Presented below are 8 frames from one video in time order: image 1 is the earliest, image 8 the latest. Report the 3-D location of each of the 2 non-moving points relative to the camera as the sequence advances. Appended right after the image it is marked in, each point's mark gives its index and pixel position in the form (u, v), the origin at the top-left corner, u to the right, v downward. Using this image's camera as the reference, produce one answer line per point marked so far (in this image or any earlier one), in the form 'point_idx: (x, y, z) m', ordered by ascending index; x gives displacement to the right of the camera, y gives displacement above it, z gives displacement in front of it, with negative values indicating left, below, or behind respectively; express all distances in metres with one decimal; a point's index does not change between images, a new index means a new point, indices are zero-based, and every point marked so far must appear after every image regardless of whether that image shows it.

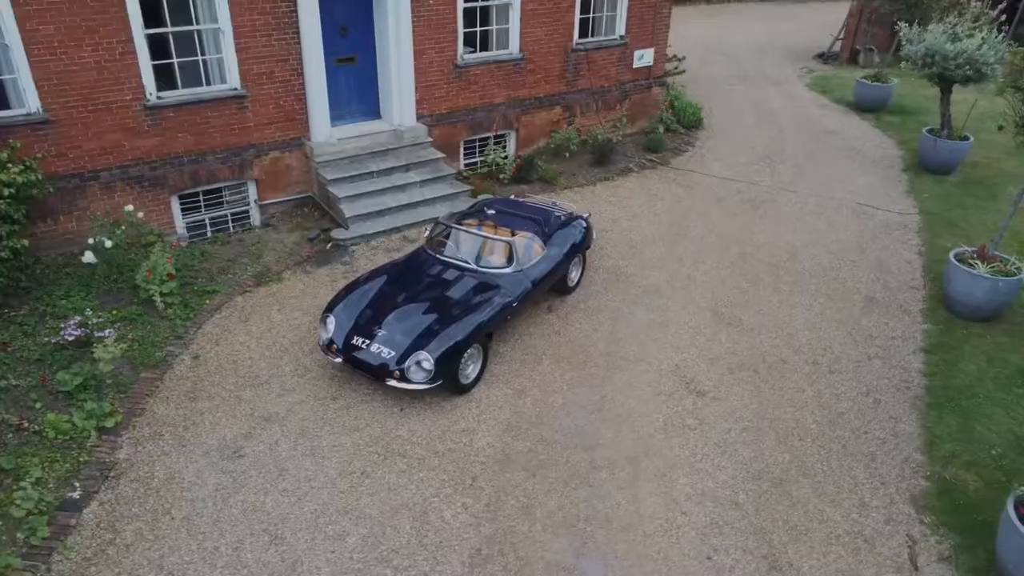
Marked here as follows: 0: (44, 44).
0: (-4.9, +2.6, +7.9) m
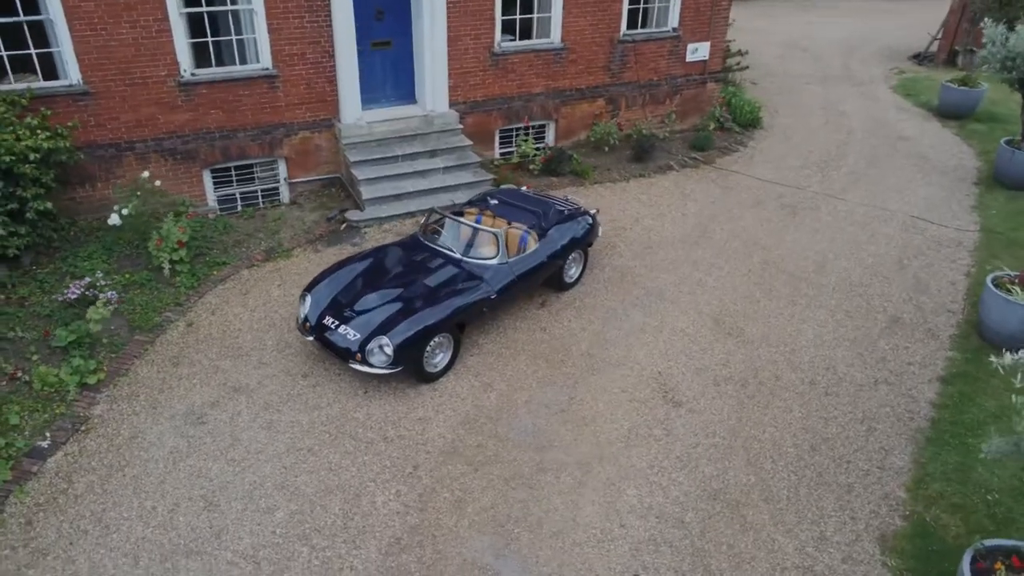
0: (-4.8, +3.0, +8.4) m
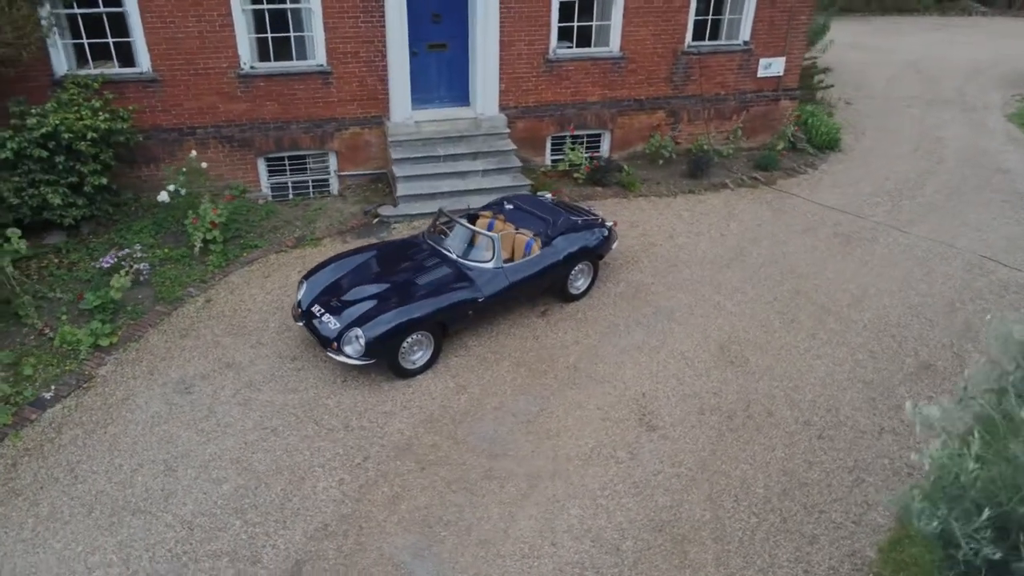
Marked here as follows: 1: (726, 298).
0: (-4.3, +3.4, +9.1) m
1: (+2.4, -0.1, +8.3) m
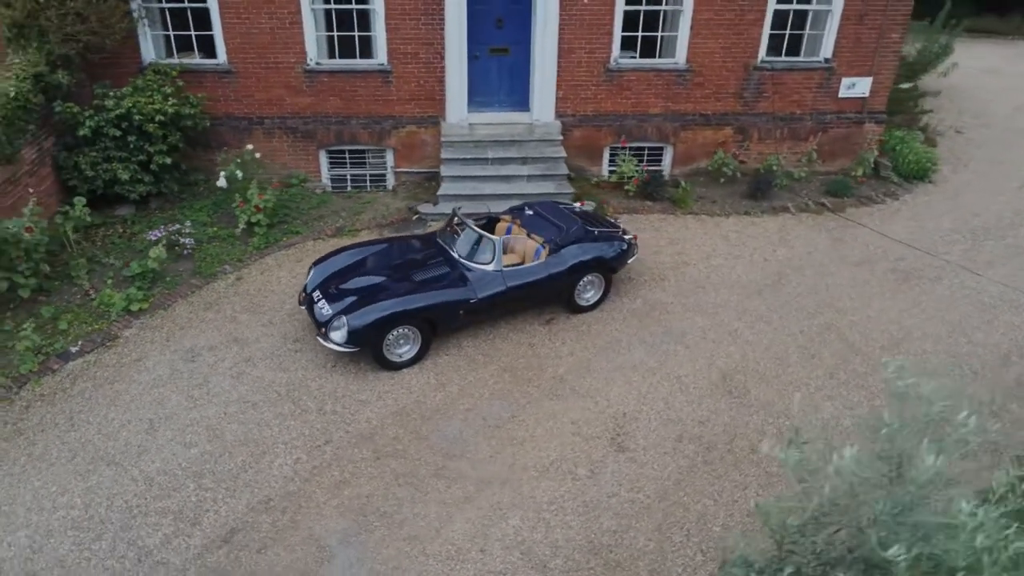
0: (-3.7, +3.7, +9.8) m
1: (+2.5, -0.4, +7.8) m
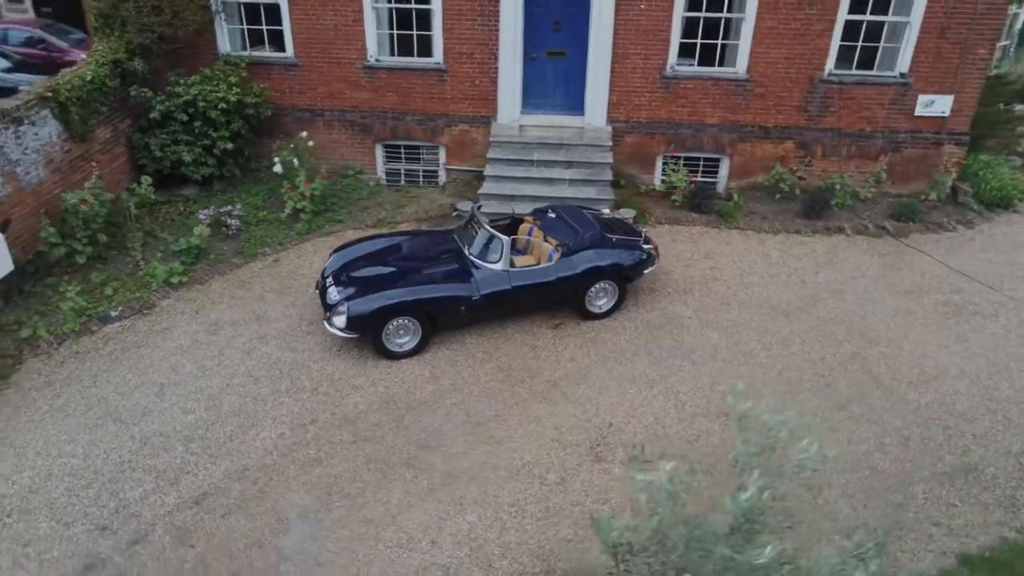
0: (-2.9, +3.9, +10.3) m
1: (+2.5, -0.6, +7.5) m
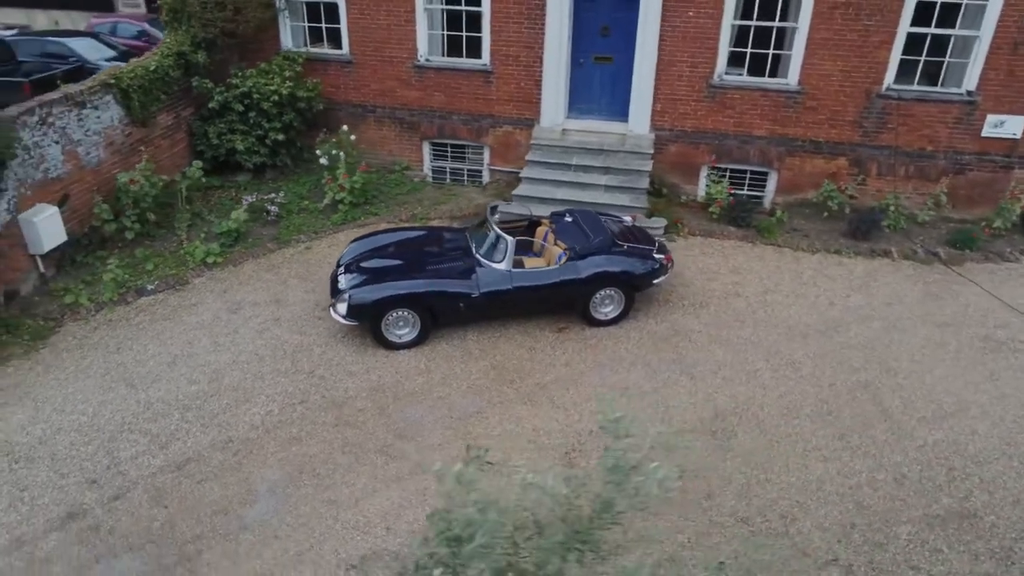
0: (-2.2, +4.1, +10.7) m
1: (+2.5, -0.8, +7.2) m
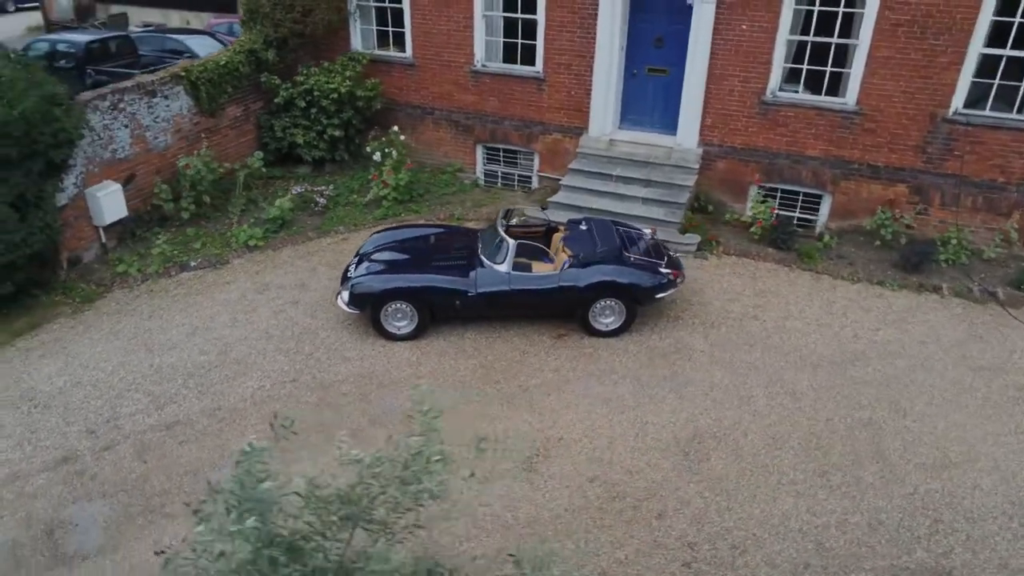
0: (-1.4, +4.1, +11.1) m
1: (+2.4, -1.0, +6.9) m
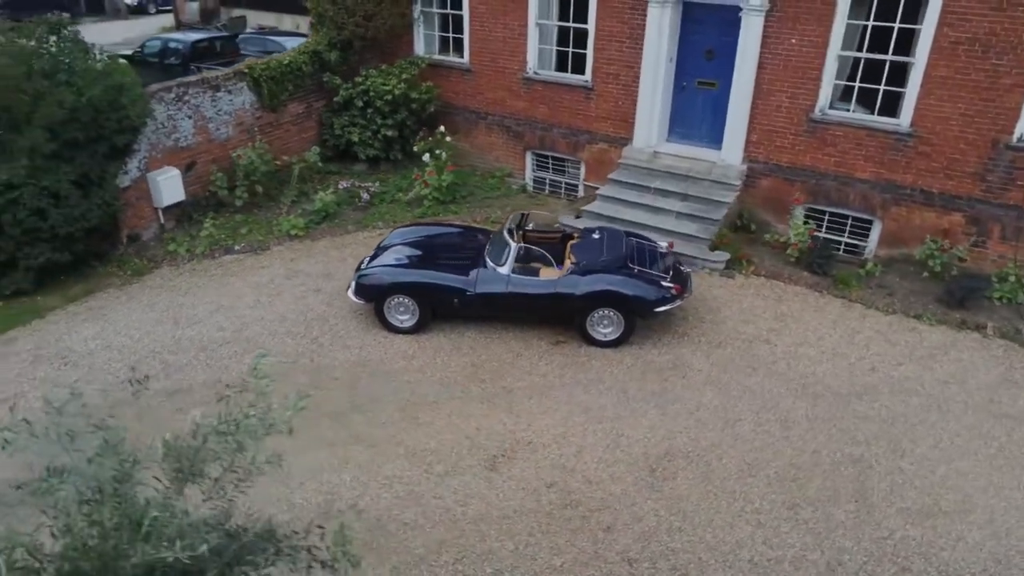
0: (-0.5, +4.1, +11.4) m
1: (+2.2, -1.2, +6.6) m
